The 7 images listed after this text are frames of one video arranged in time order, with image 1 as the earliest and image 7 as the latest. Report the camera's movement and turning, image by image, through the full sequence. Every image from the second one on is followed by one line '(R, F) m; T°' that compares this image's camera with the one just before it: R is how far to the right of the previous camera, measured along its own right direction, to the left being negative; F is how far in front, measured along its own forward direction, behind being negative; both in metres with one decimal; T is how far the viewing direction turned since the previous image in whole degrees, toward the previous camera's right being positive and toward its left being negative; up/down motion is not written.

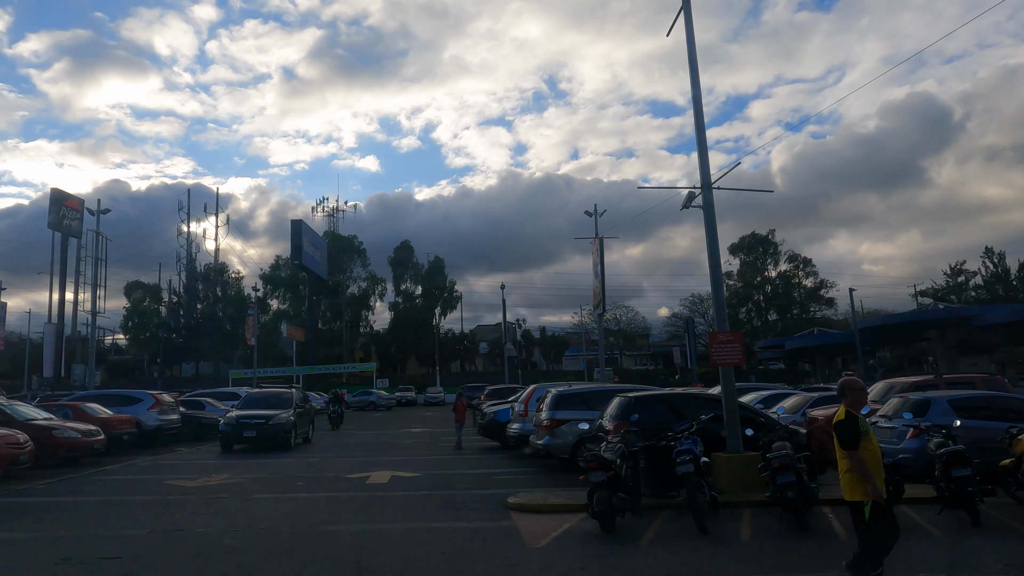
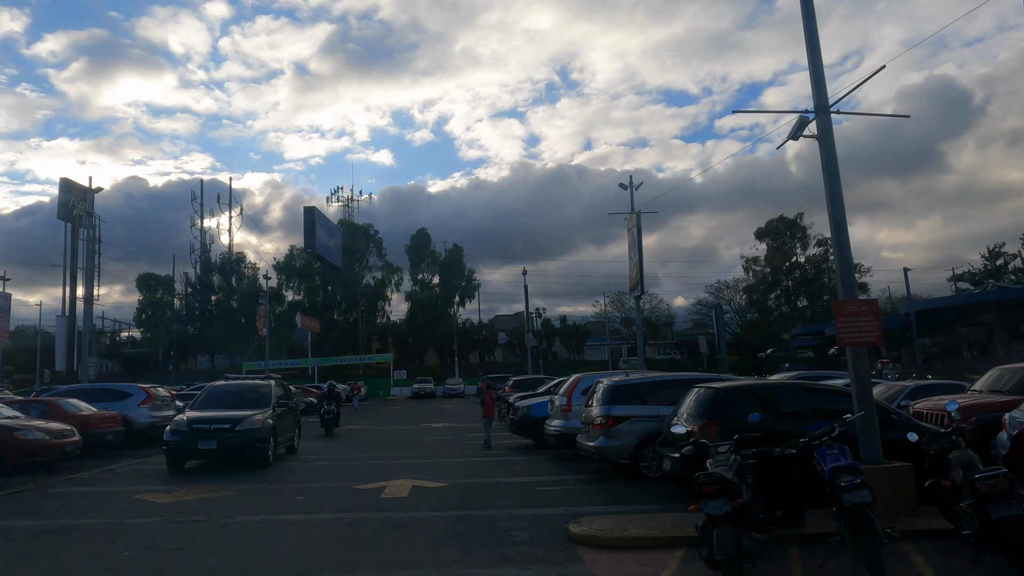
(-0.5, +2.6) m; -1°
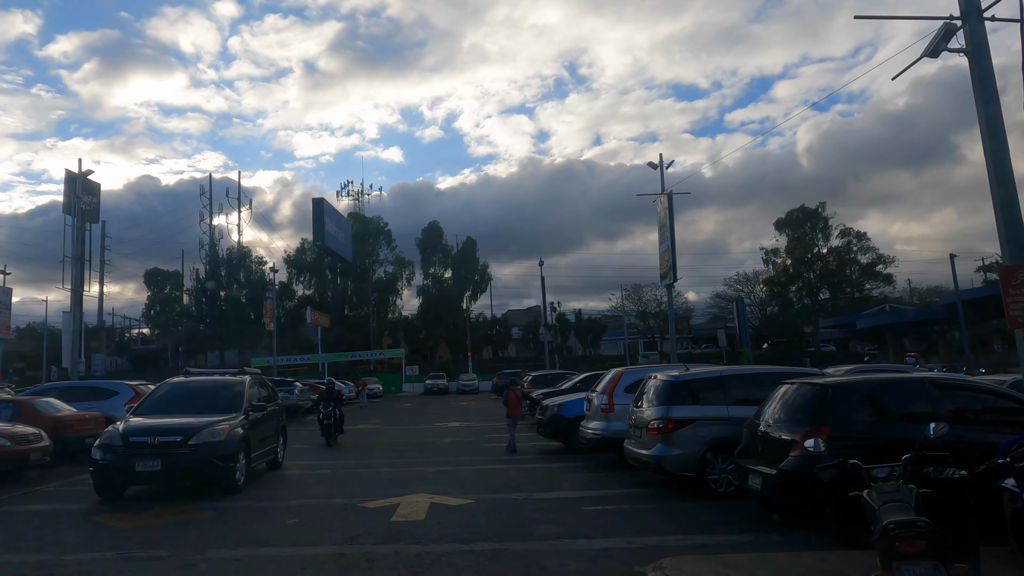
(-0.4, +2.0) m; -1°
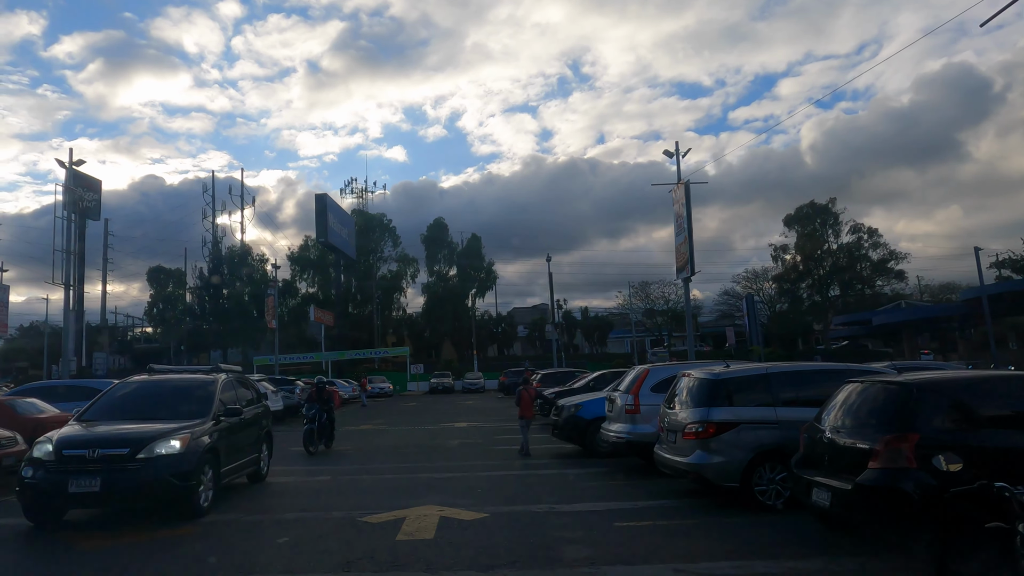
(-0.2, +1.1) m; 0°
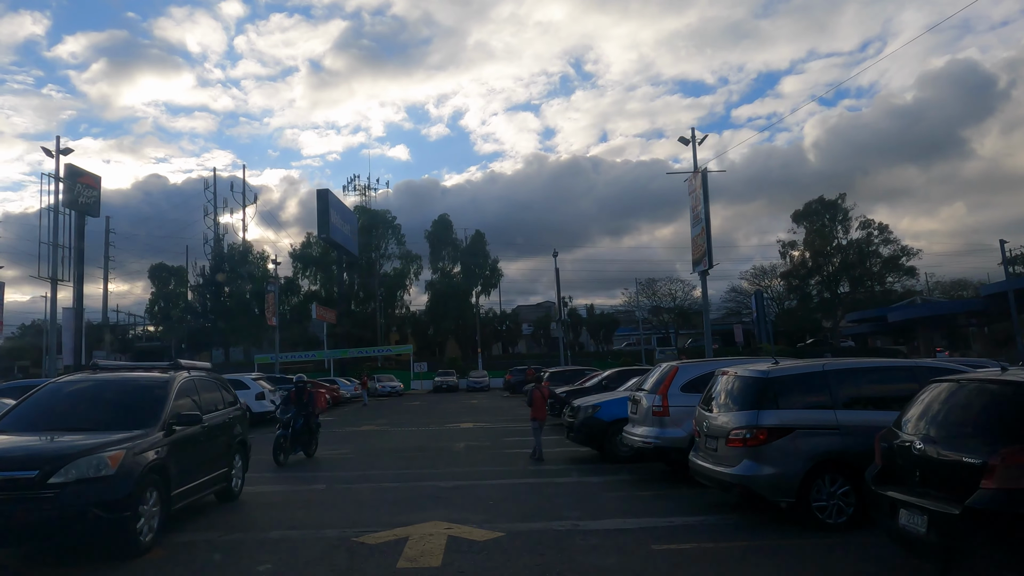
(-0.2, +1.1) m; 0°
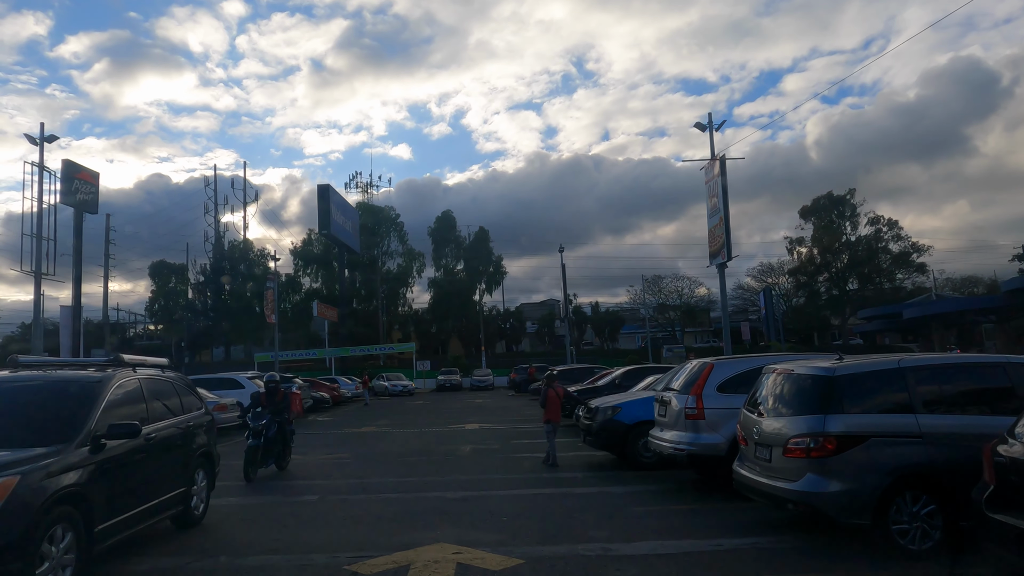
(-0.2, +1.1) m; 0°
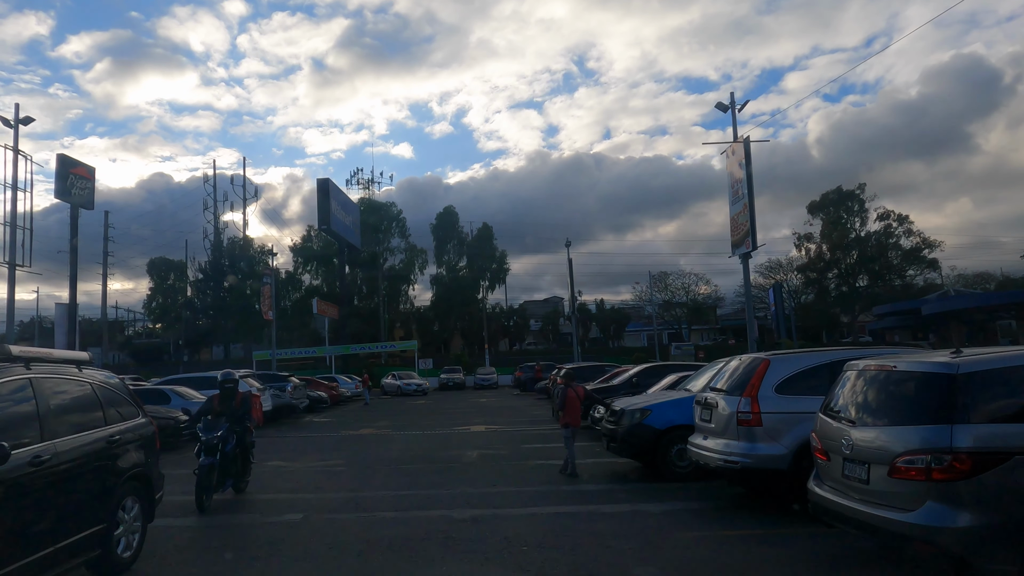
(-0.2, +1.5) m; 0°
